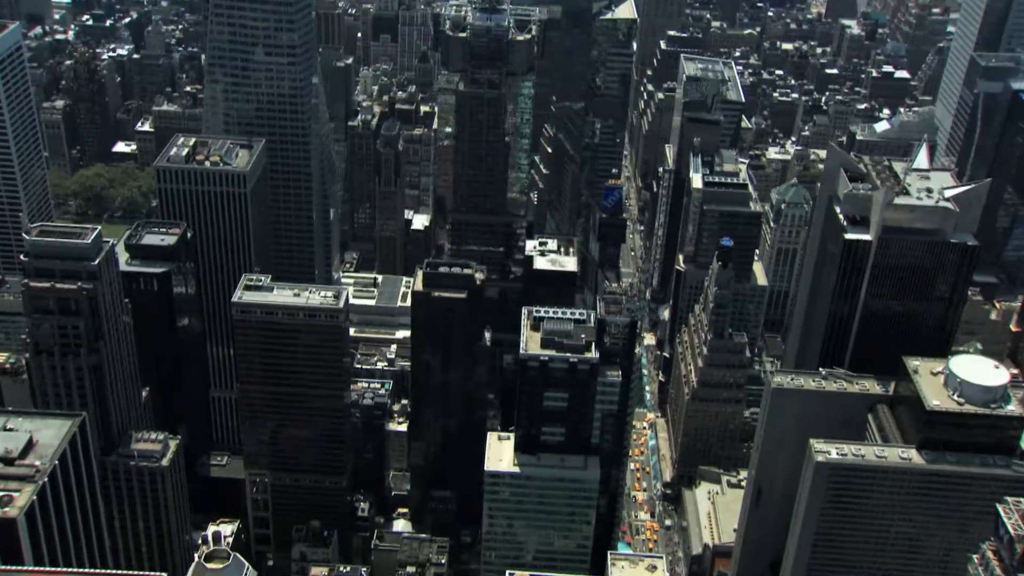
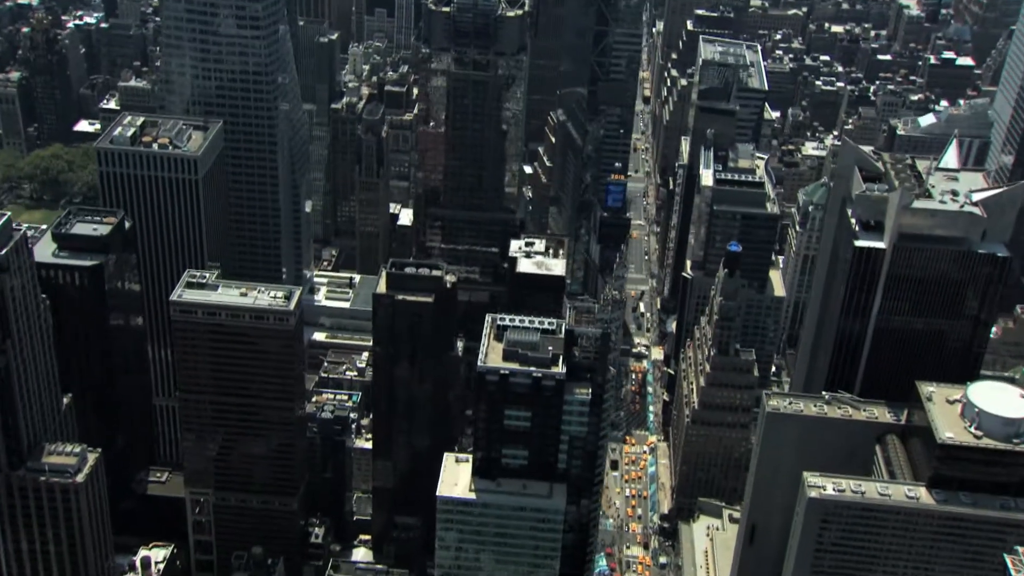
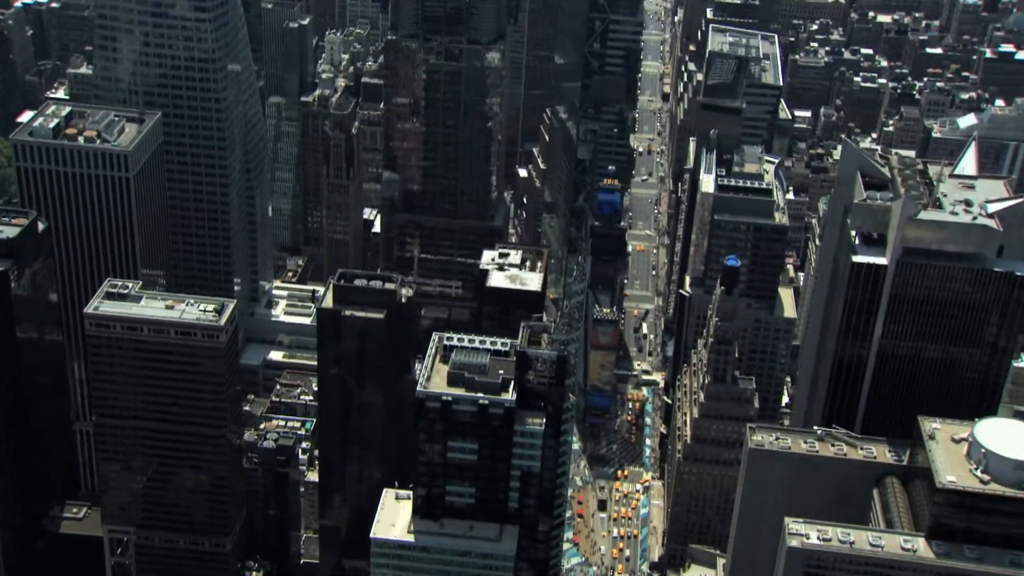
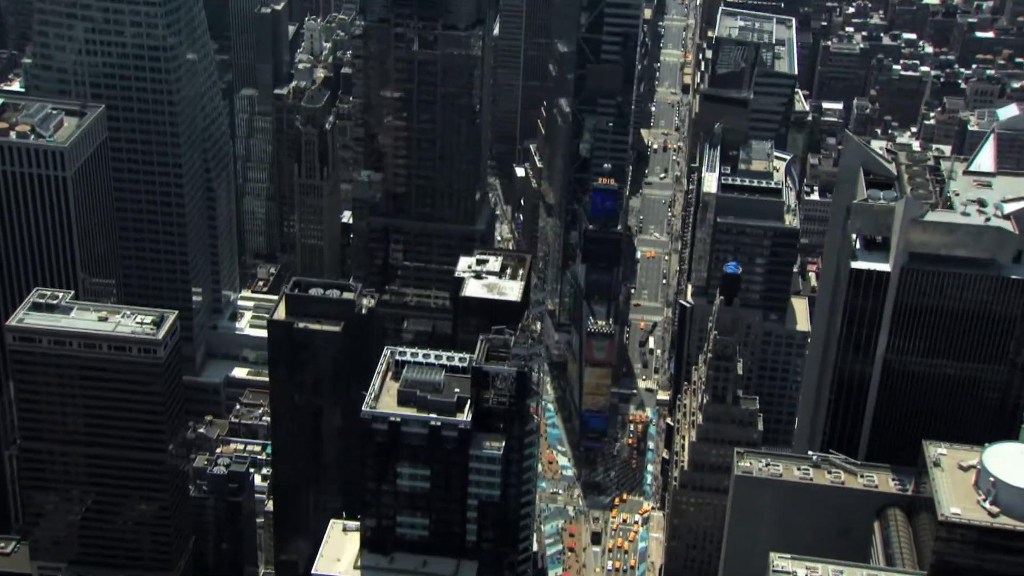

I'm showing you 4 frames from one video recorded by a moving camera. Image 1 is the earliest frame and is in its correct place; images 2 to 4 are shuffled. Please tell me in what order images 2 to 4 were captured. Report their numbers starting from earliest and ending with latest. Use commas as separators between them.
2, 3, 4
